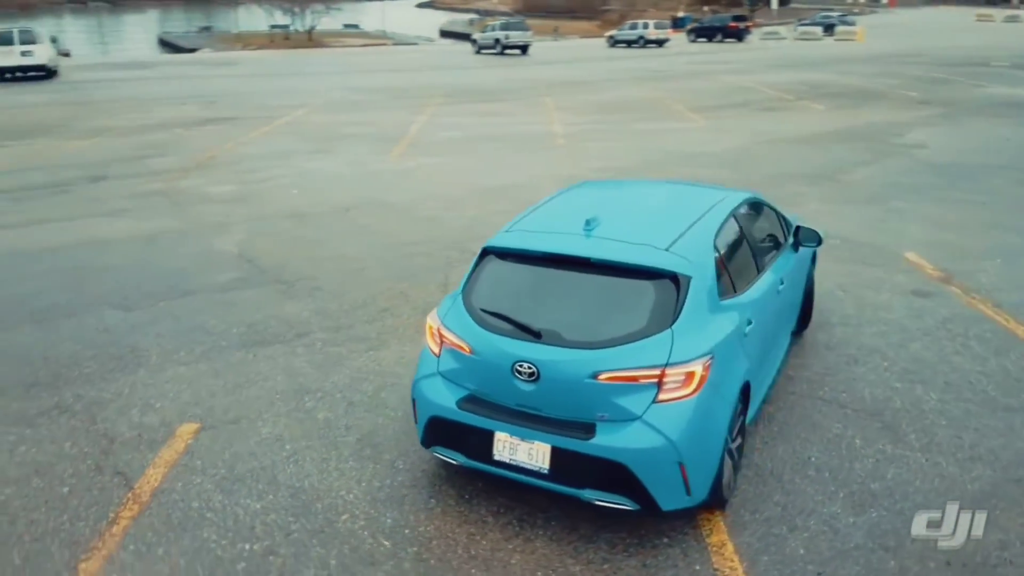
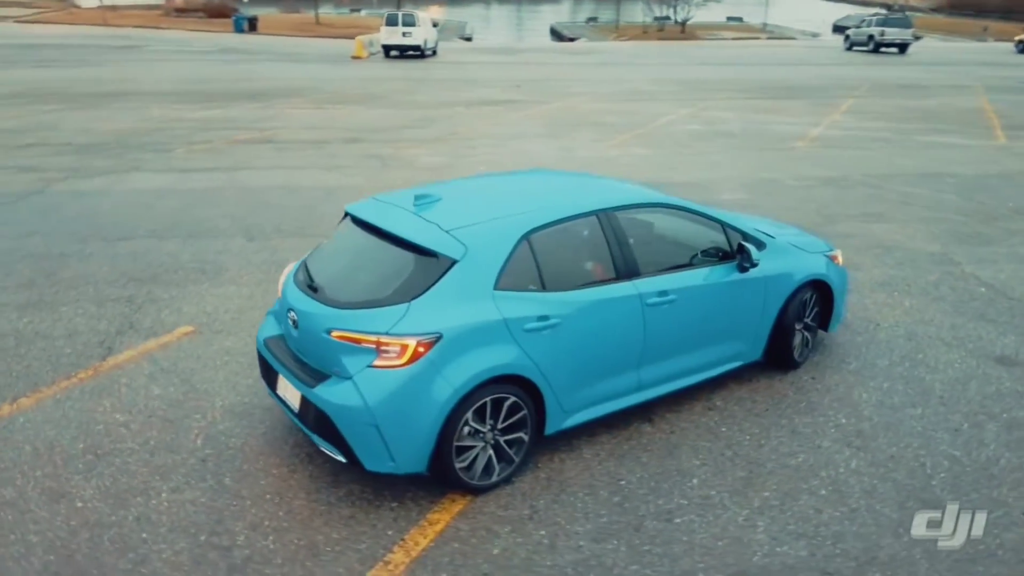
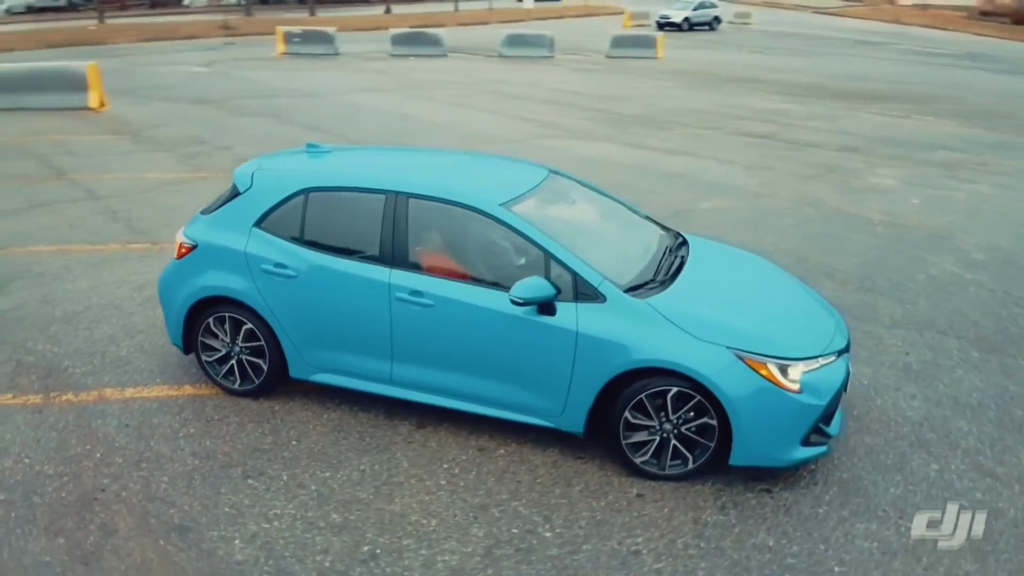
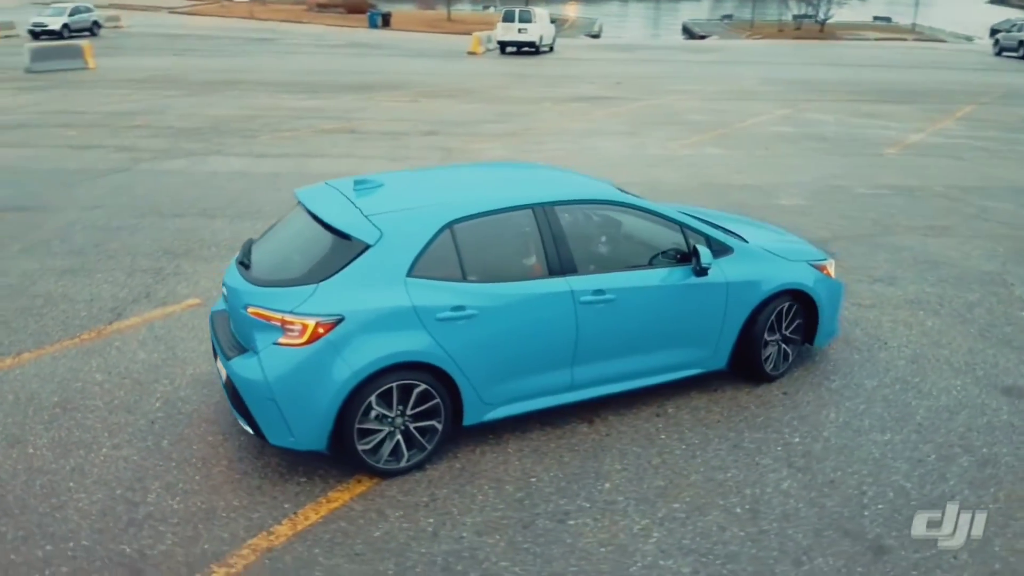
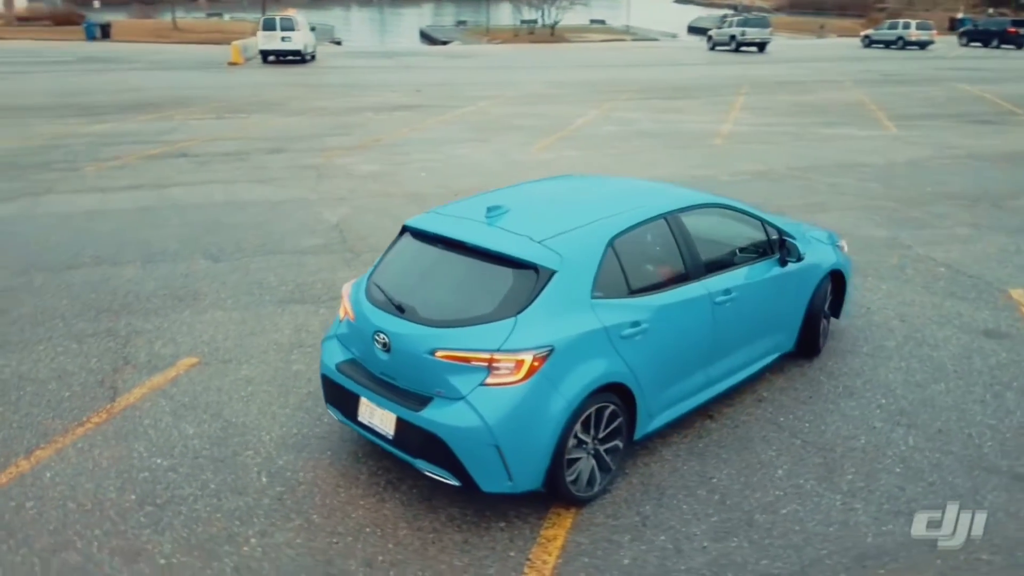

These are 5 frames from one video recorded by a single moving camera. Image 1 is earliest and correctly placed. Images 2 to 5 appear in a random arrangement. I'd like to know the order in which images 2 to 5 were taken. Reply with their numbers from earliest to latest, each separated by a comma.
5, 2, 4, 3
